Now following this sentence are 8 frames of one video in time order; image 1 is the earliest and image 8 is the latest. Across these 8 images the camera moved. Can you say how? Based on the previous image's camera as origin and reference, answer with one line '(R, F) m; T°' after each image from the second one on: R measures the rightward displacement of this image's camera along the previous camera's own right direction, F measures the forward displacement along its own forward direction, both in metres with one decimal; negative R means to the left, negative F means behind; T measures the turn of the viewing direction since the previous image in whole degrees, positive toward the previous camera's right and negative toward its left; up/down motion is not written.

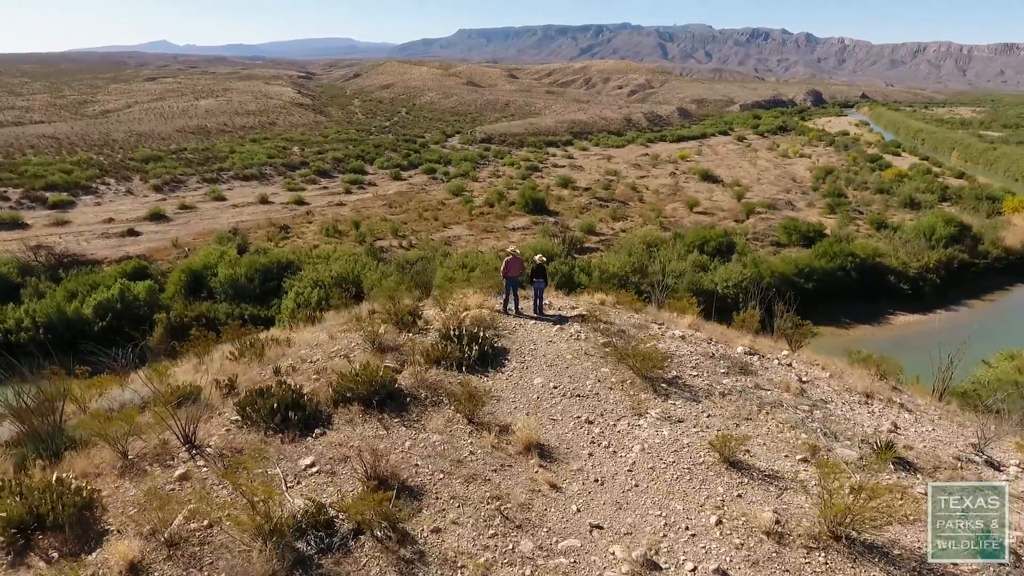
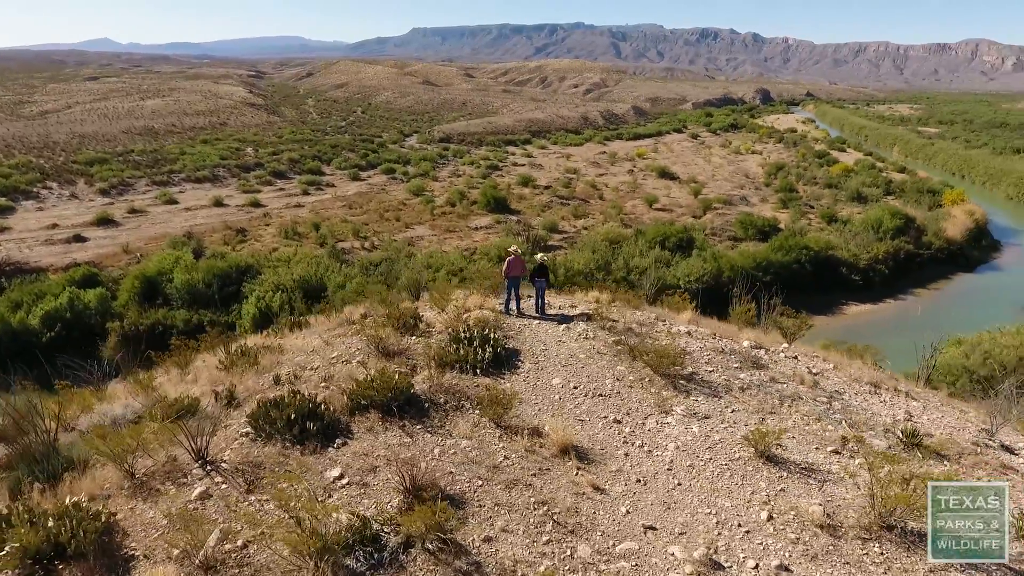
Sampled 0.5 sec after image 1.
(-0.6, +0.1) m; +4°
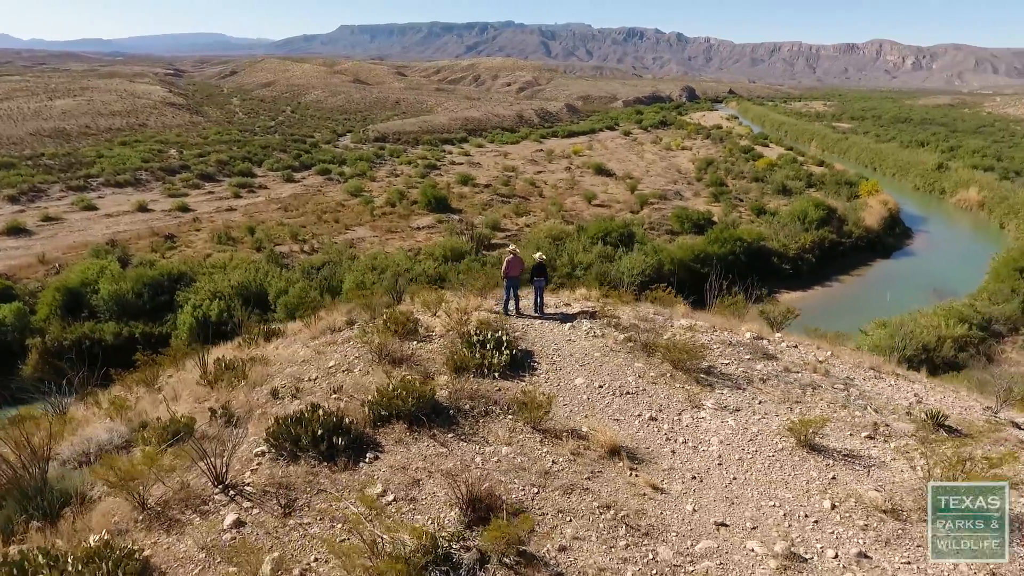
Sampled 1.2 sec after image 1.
(-0.8, +0.2) m; +6°
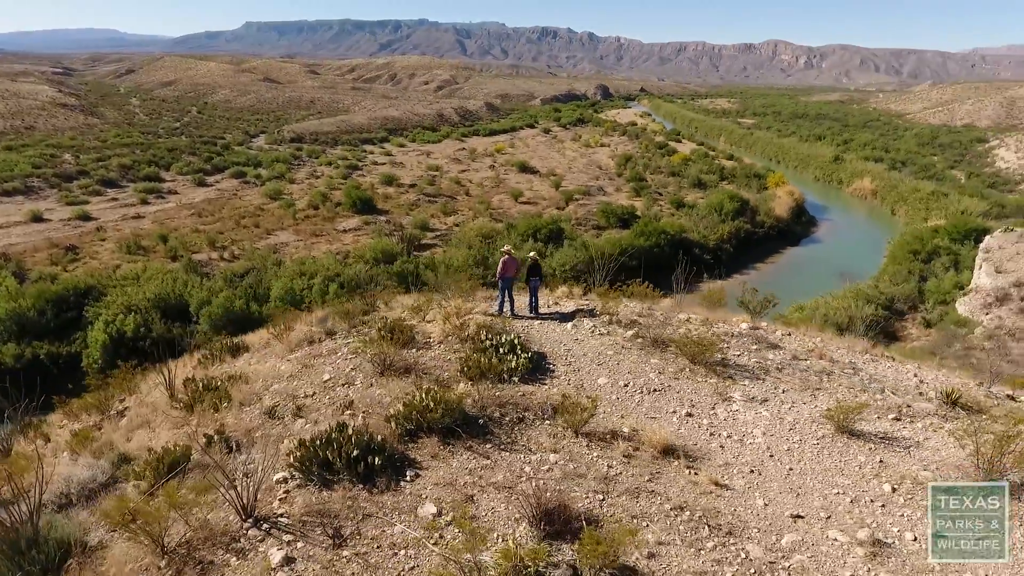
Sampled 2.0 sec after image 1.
(-0.9, +0.2) m; +7°
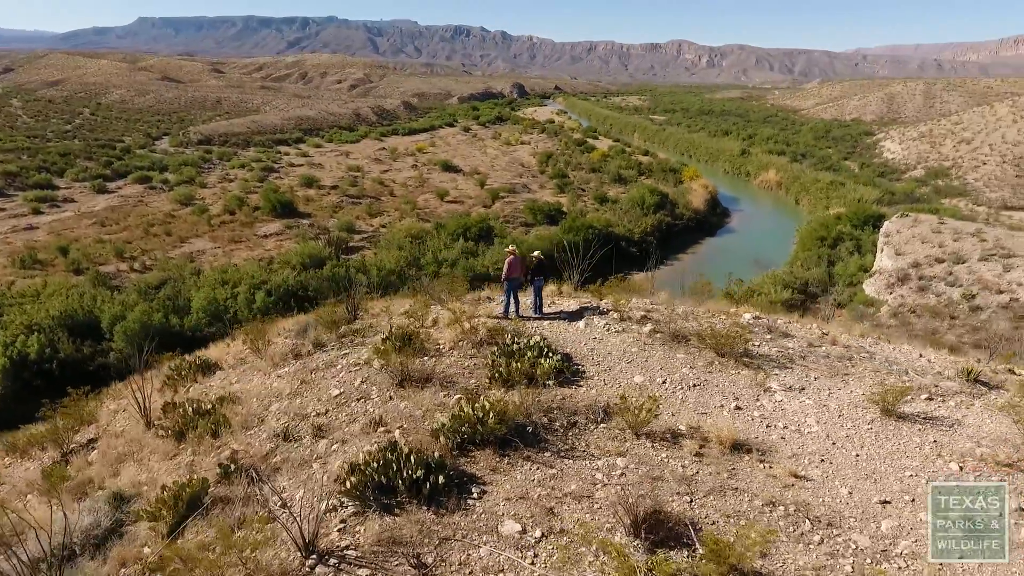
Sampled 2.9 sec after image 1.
(-1.0, +0.3) m; +7°
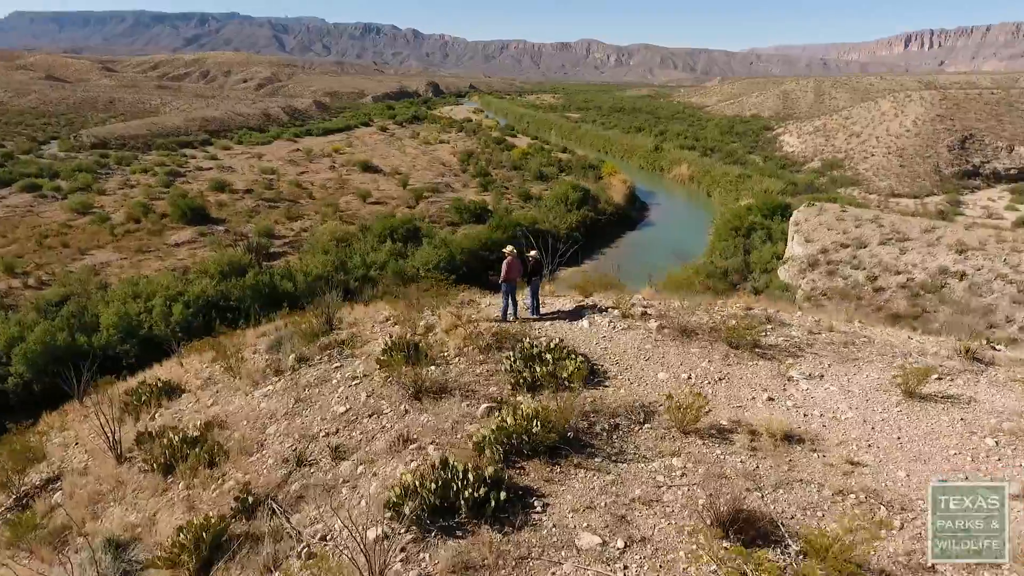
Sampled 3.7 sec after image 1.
(-0.9, +0.3) m; +7°
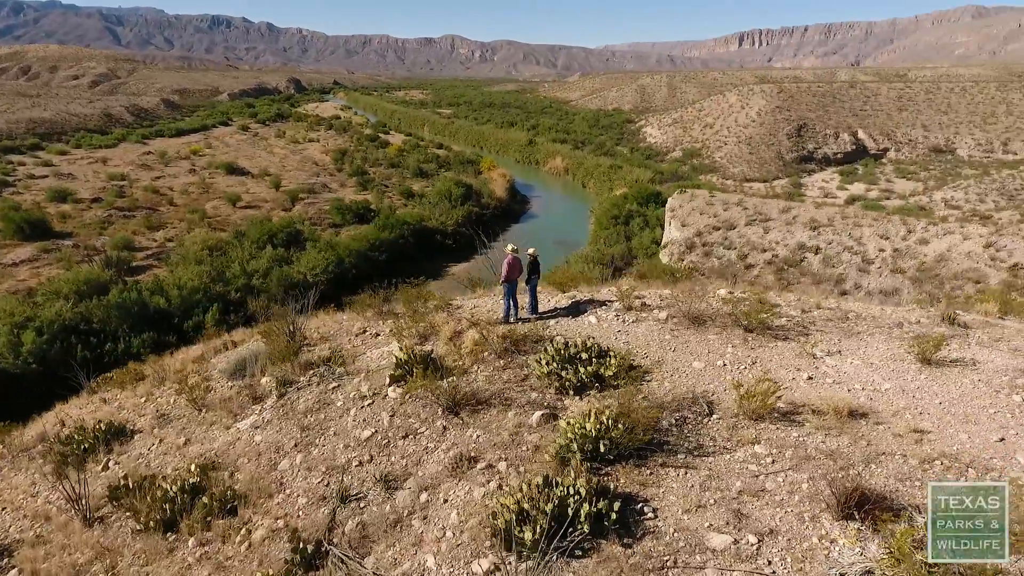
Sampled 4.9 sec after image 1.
(-1.4, +0.4) m; +11°
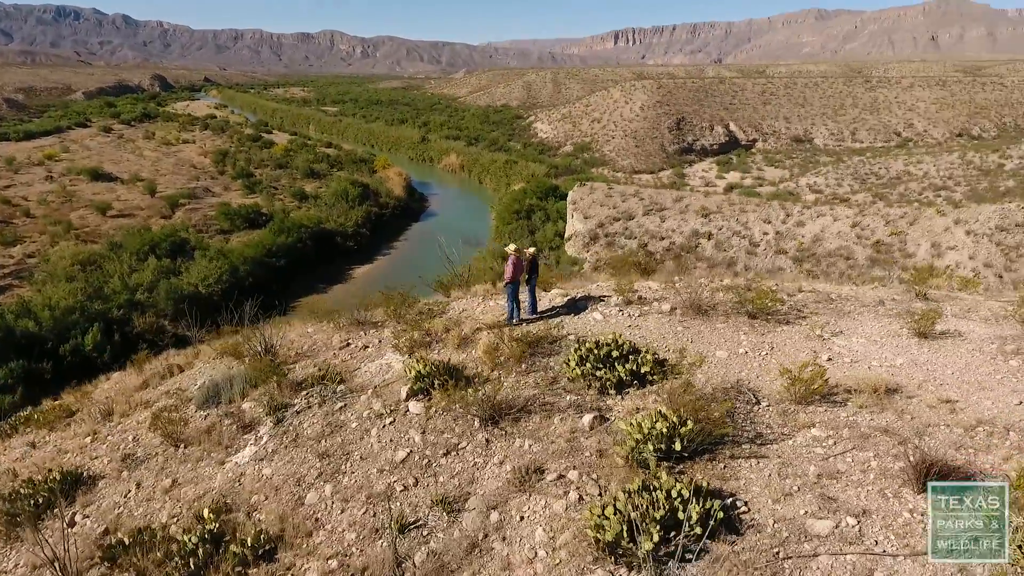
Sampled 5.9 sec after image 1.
(-1.2, +0.3) m; +9°
